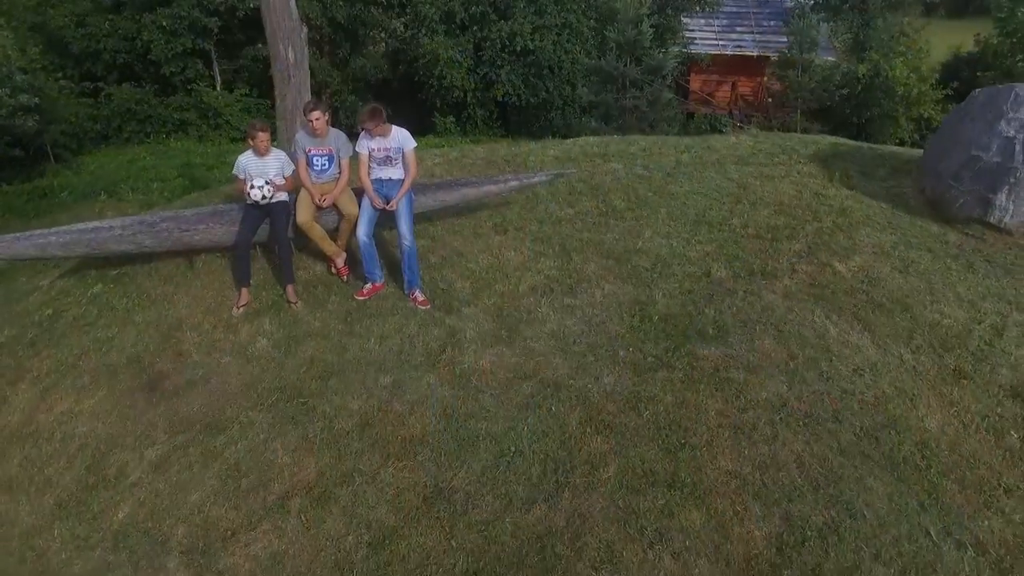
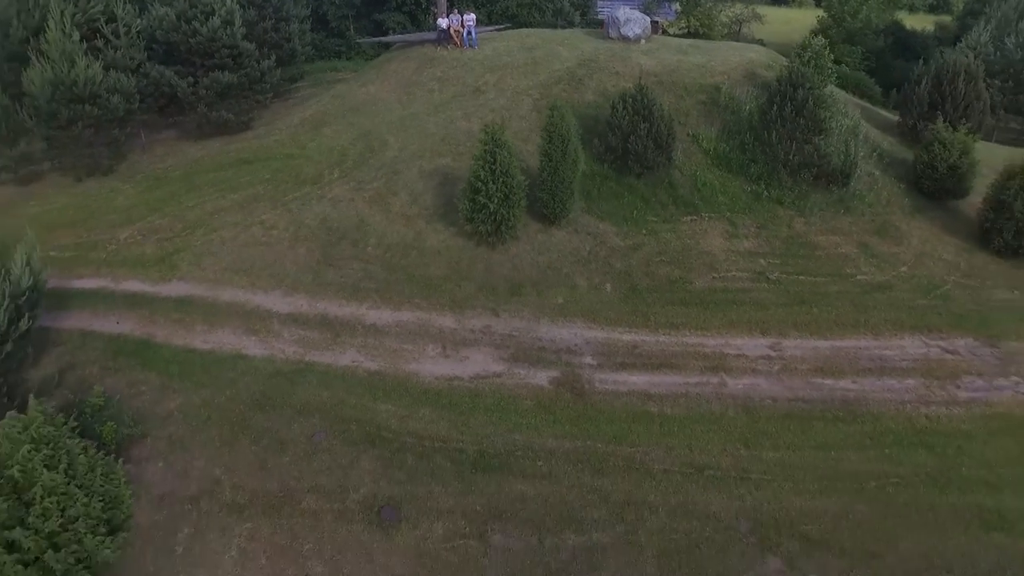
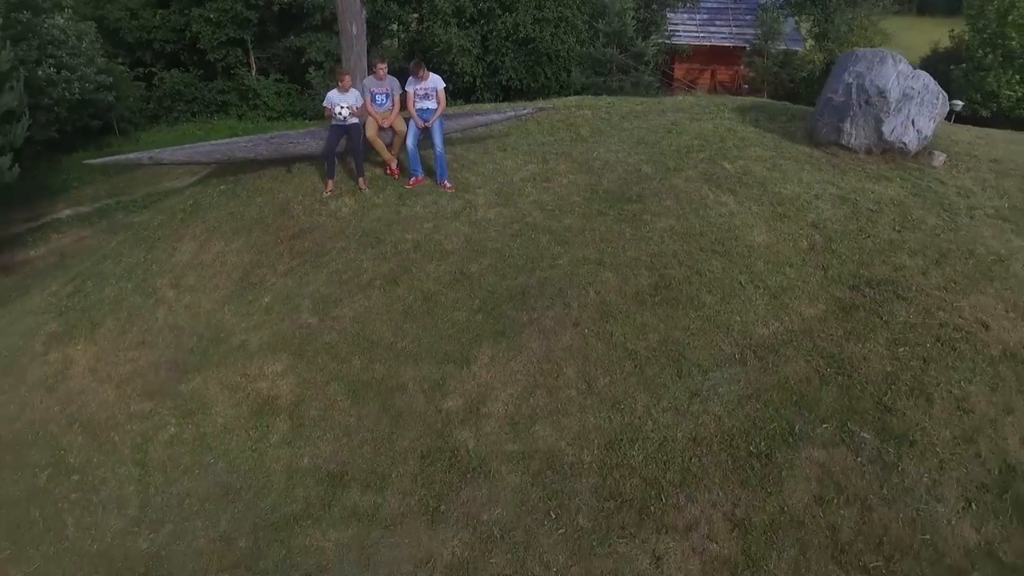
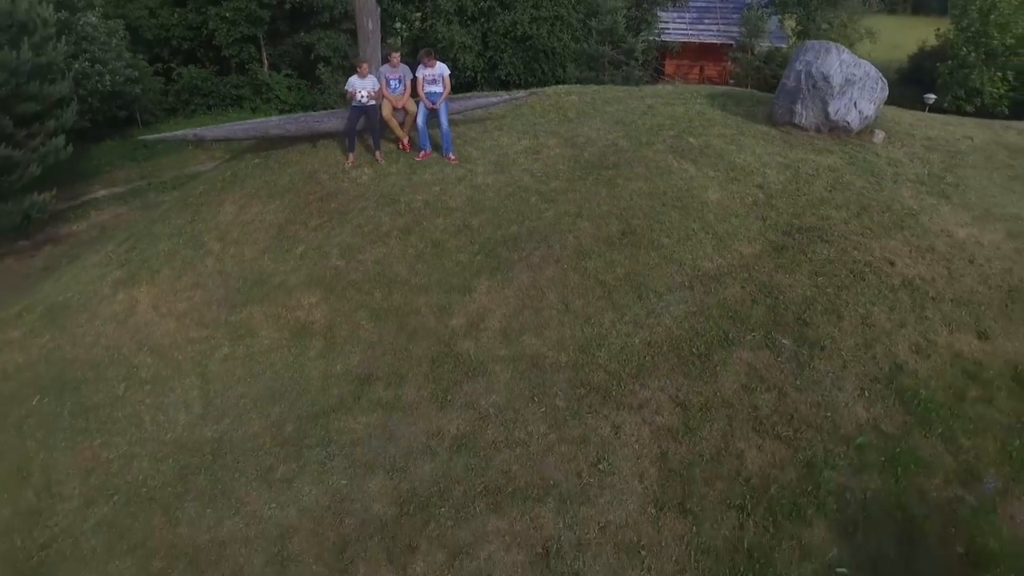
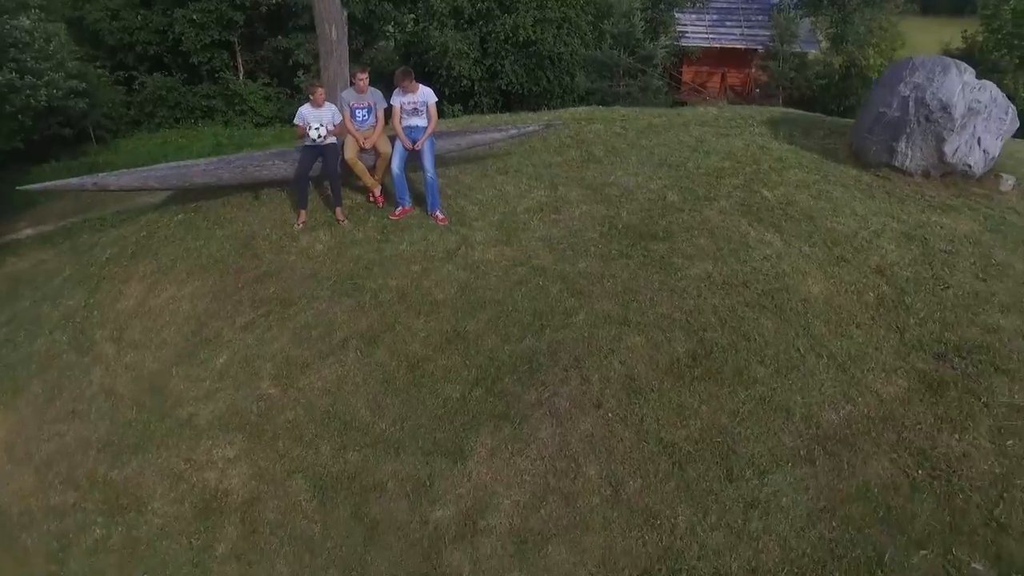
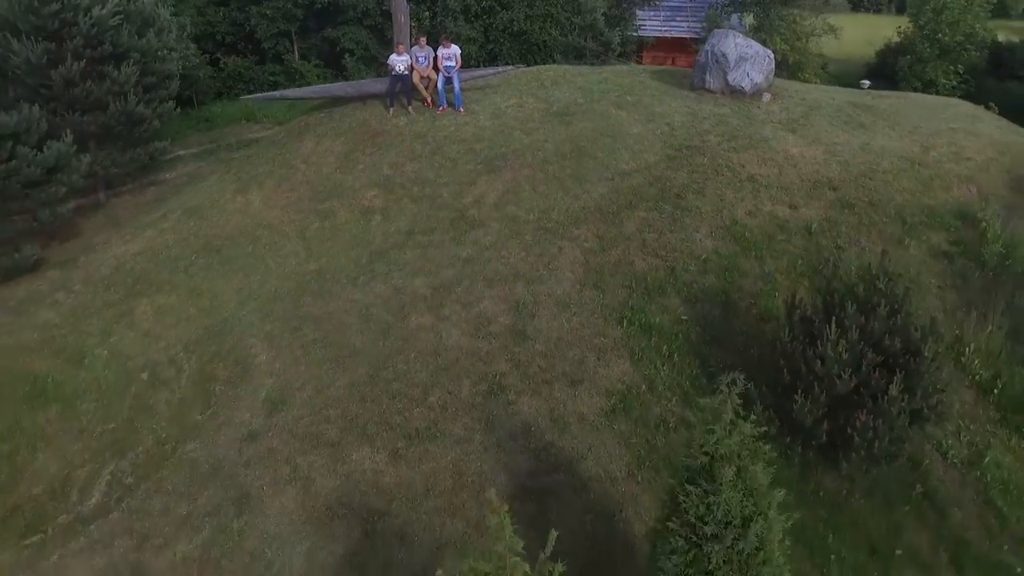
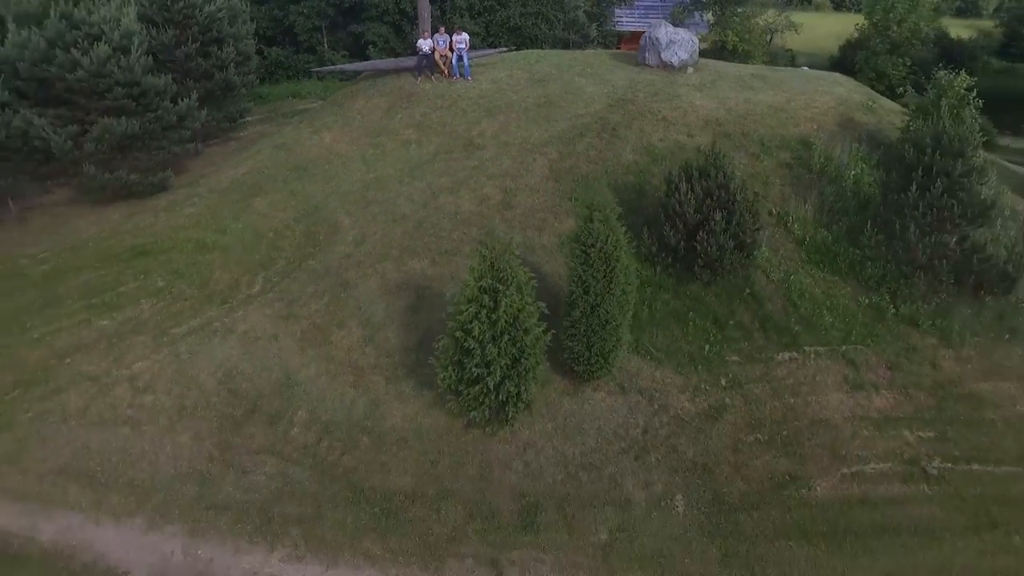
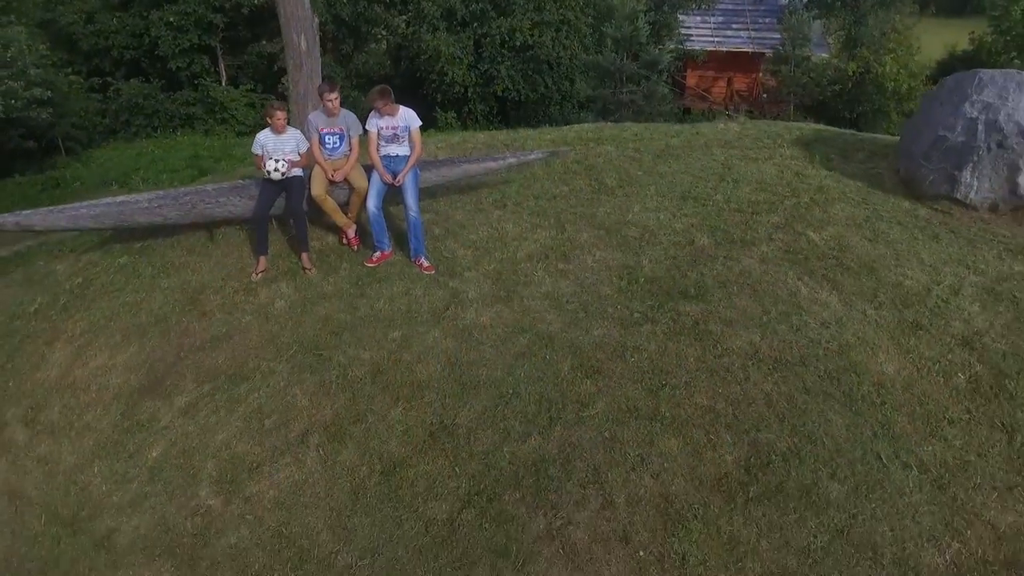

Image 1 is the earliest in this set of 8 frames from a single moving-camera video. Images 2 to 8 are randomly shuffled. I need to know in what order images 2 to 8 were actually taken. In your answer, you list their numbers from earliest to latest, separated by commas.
8, 5, 3, 4, 6, 7, 2
